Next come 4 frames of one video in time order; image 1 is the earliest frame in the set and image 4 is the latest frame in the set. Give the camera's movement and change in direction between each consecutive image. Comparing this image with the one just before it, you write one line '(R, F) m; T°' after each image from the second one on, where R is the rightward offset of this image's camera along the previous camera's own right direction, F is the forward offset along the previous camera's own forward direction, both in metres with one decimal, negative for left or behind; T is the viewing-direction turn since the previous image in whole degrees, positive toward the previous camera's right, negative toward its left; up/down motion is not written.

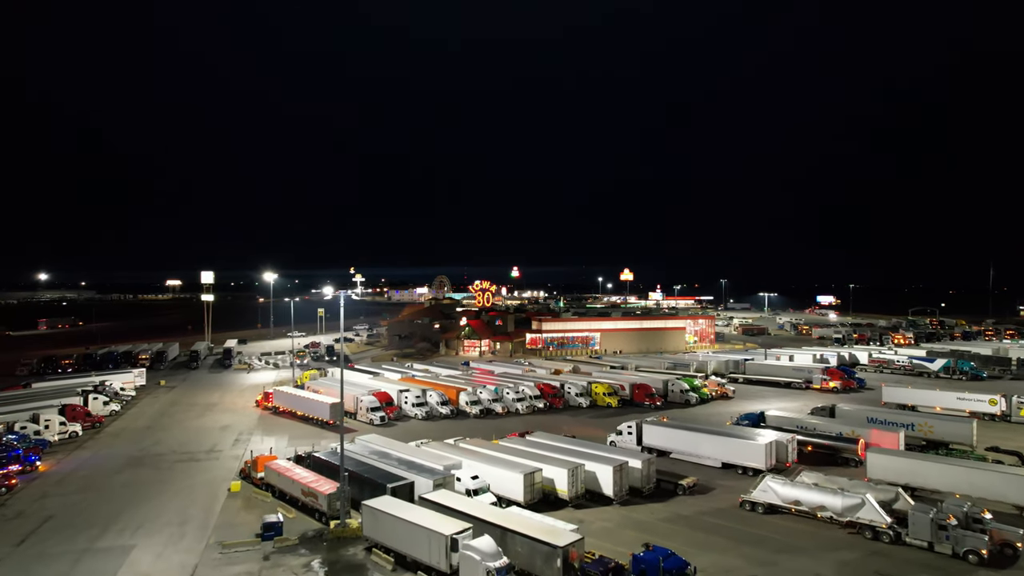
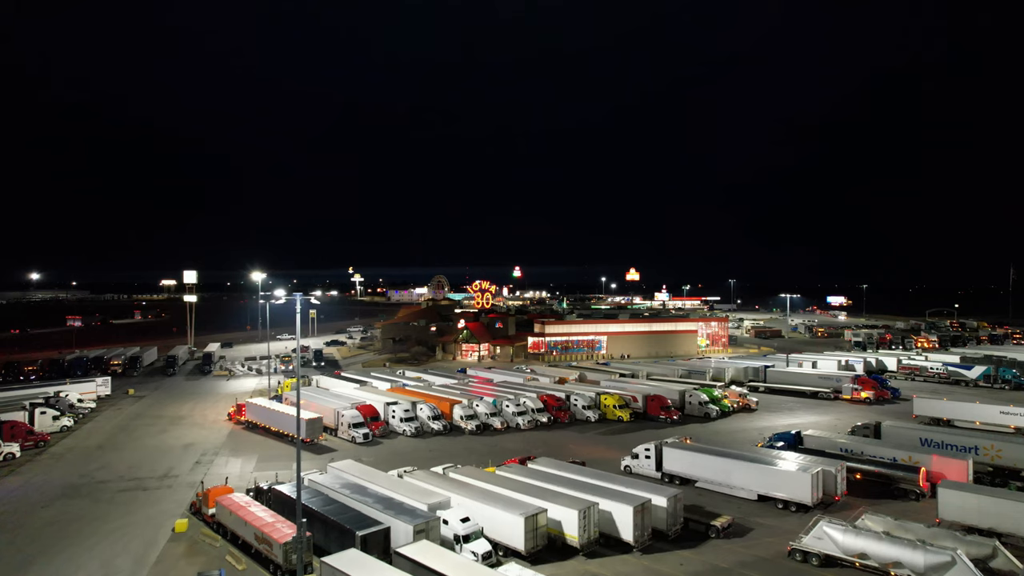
(+0.1, +2.4) m; 0°
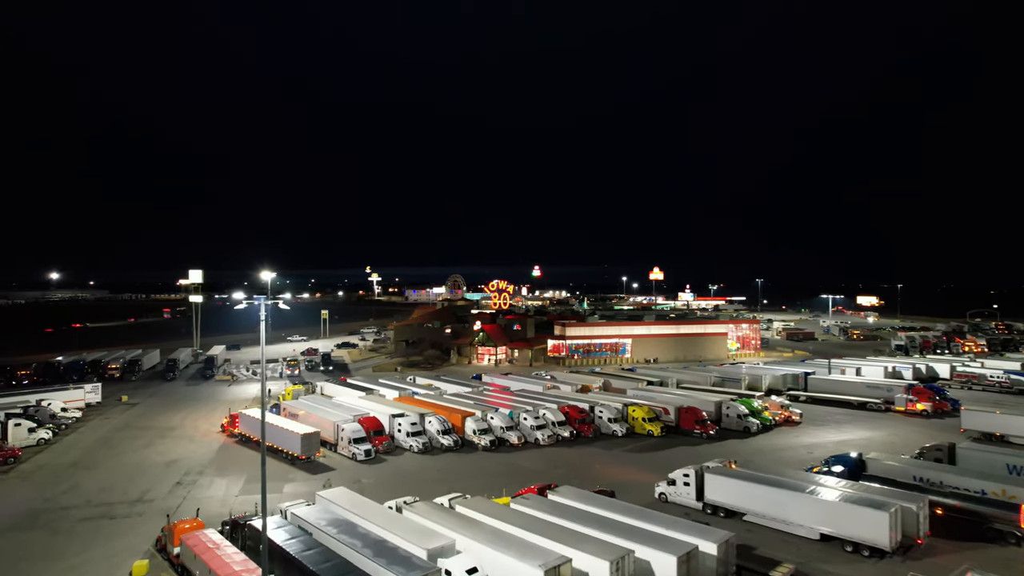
(0.0, +2.0) m; -2°
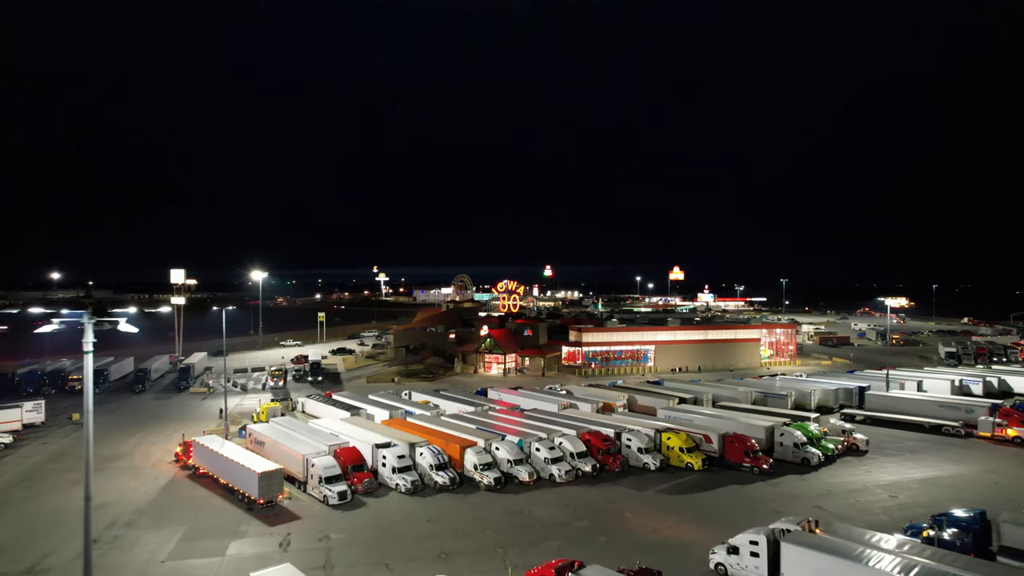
(0.0, +3.4) m; -1°
